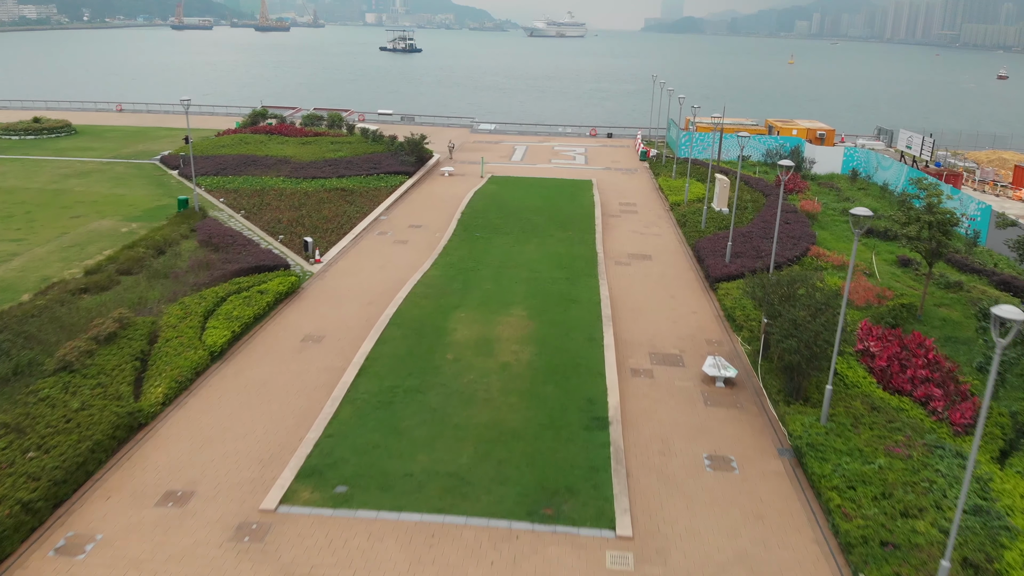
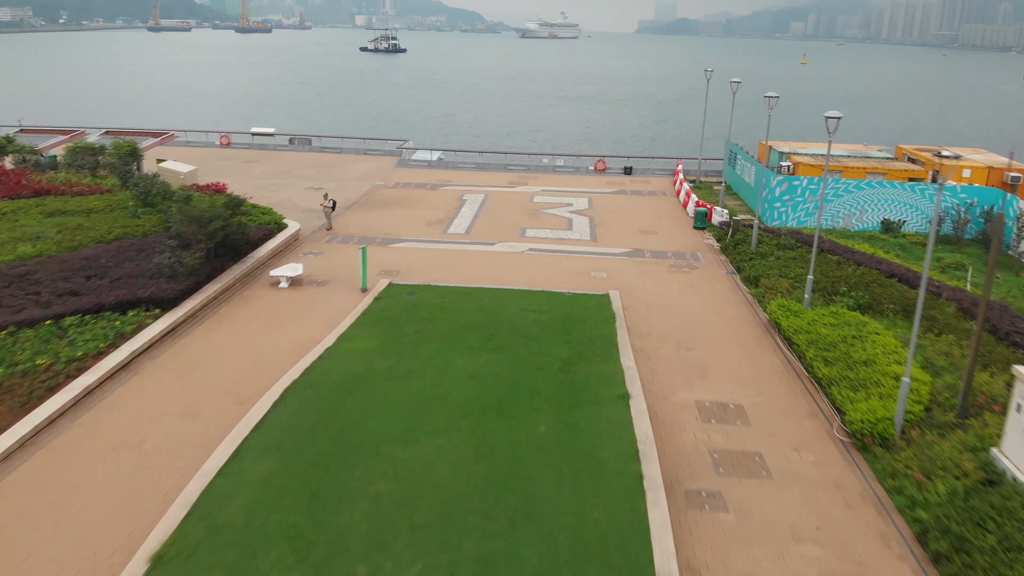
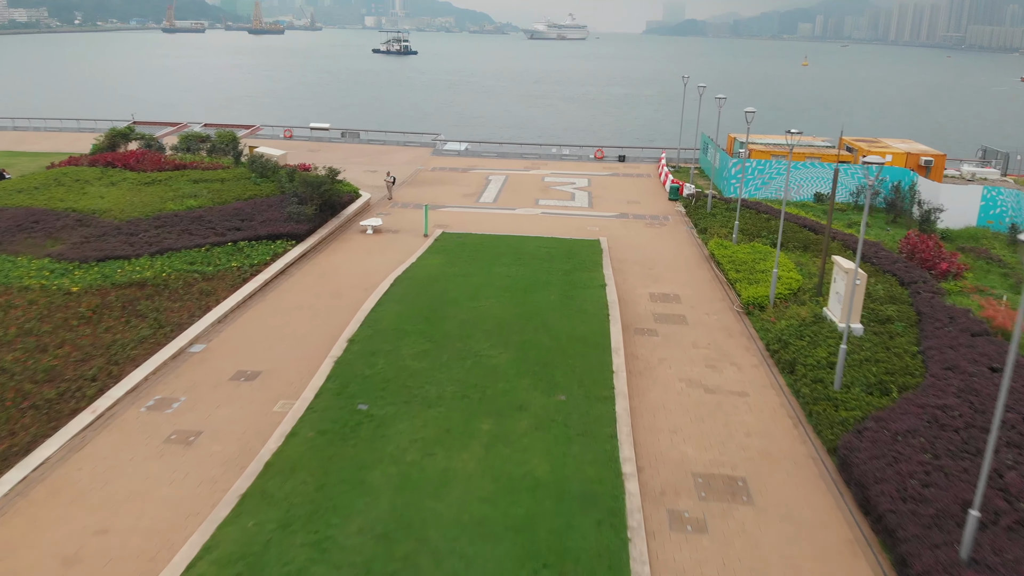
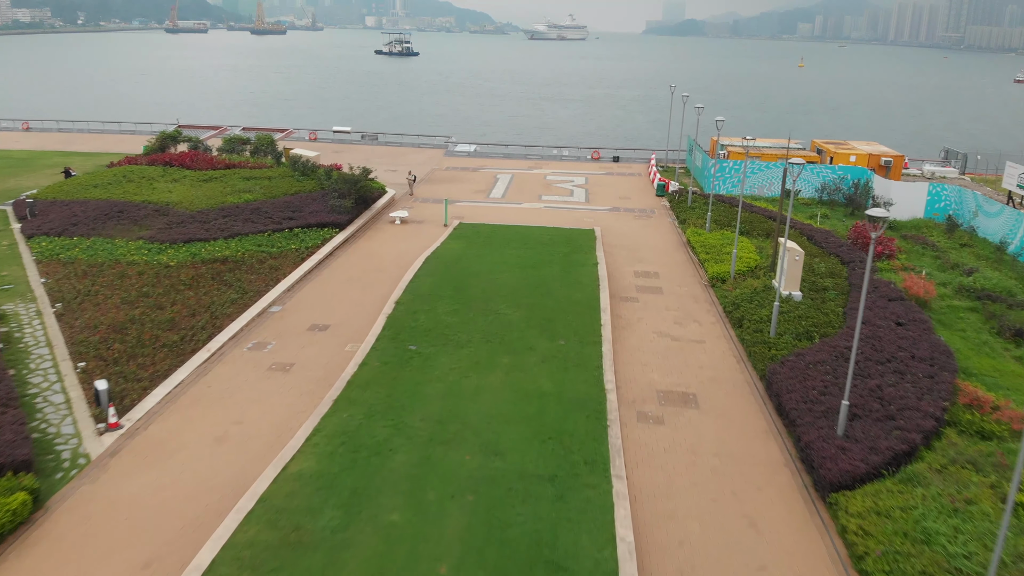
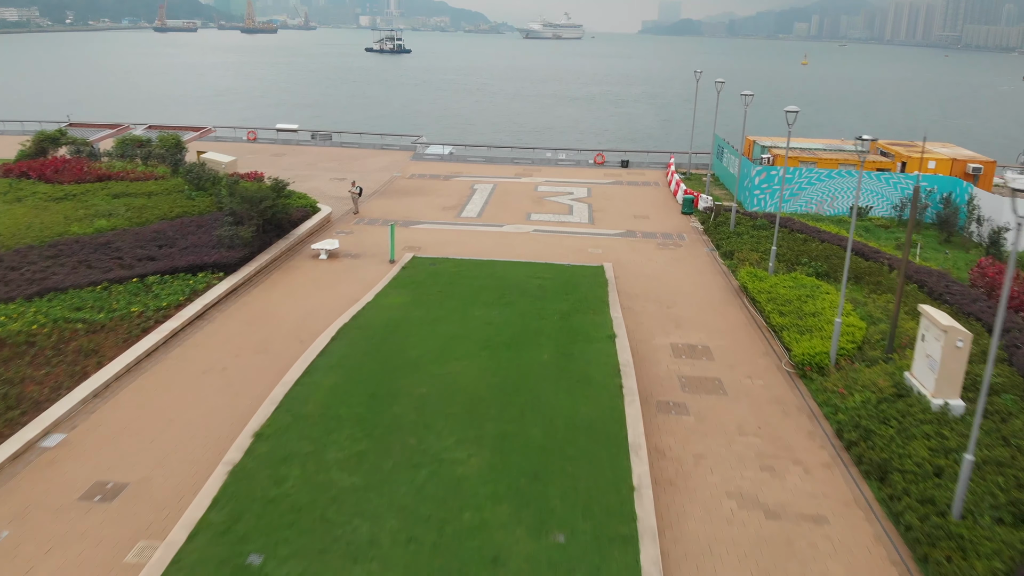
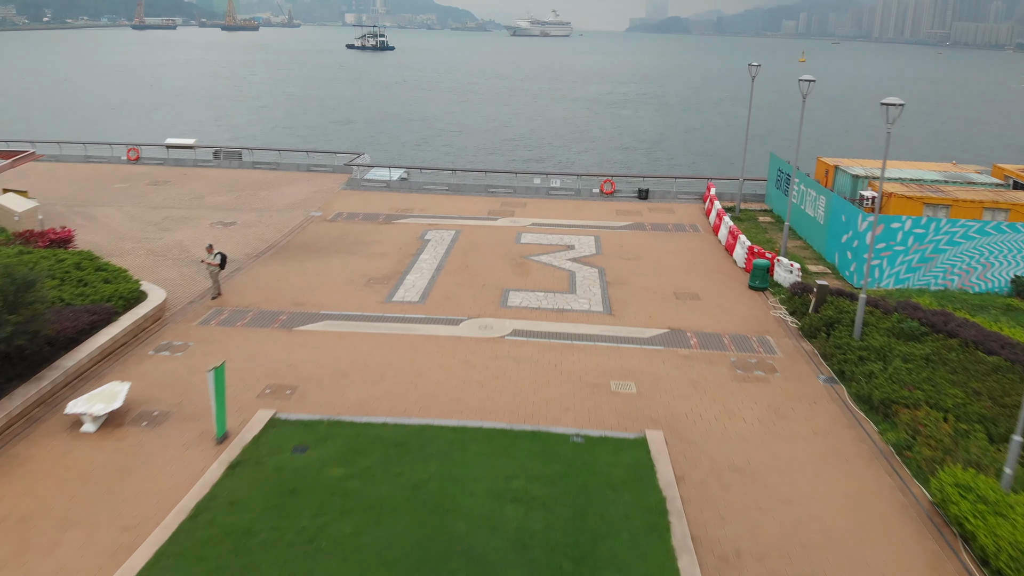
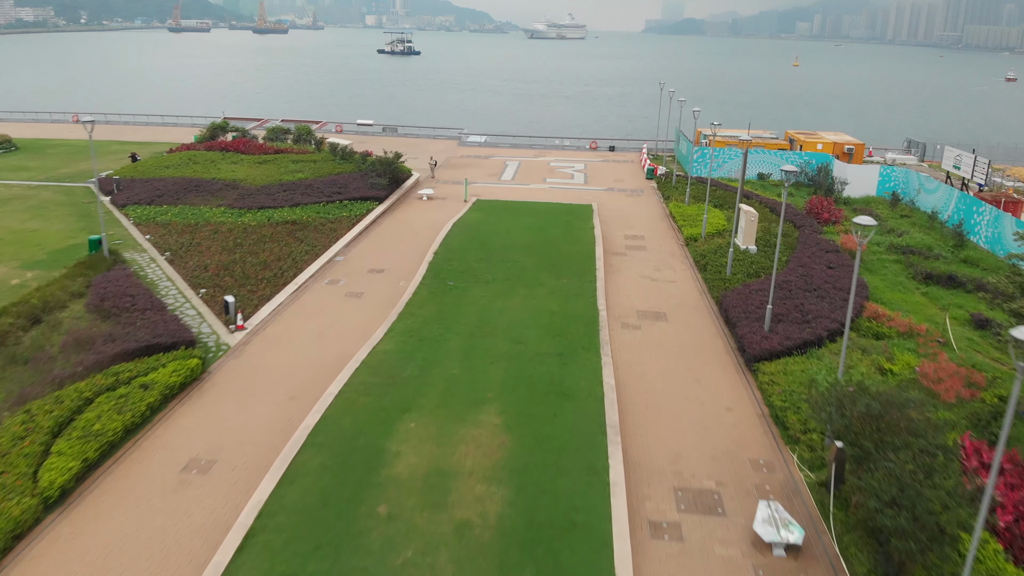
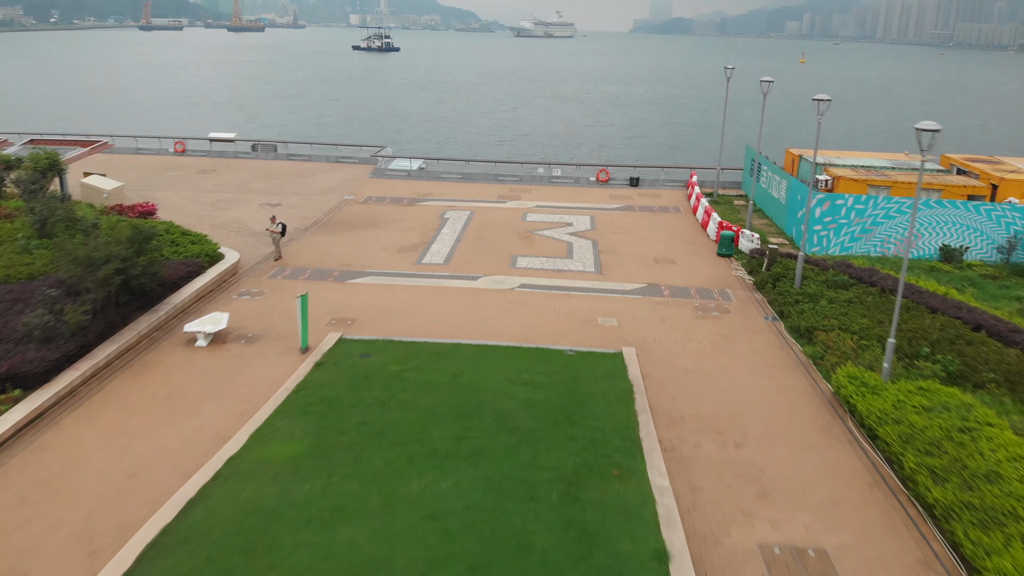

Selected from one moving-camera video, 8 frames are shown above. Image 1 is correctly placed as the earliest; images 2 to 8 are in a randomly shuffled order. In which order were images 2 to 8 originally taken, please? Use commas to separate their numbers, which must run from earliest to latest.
7, 4, 3, 5, 2, 8, 6
